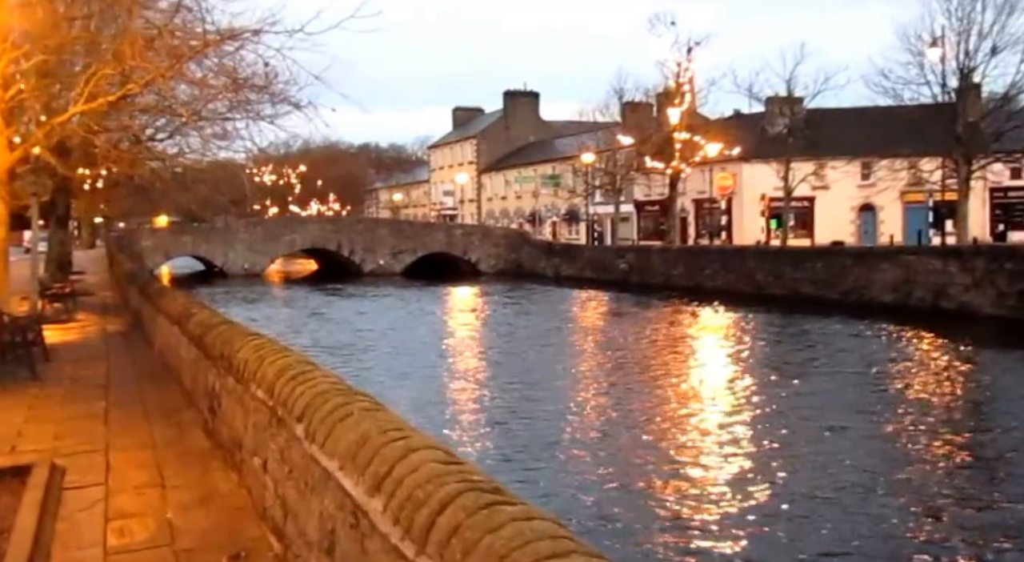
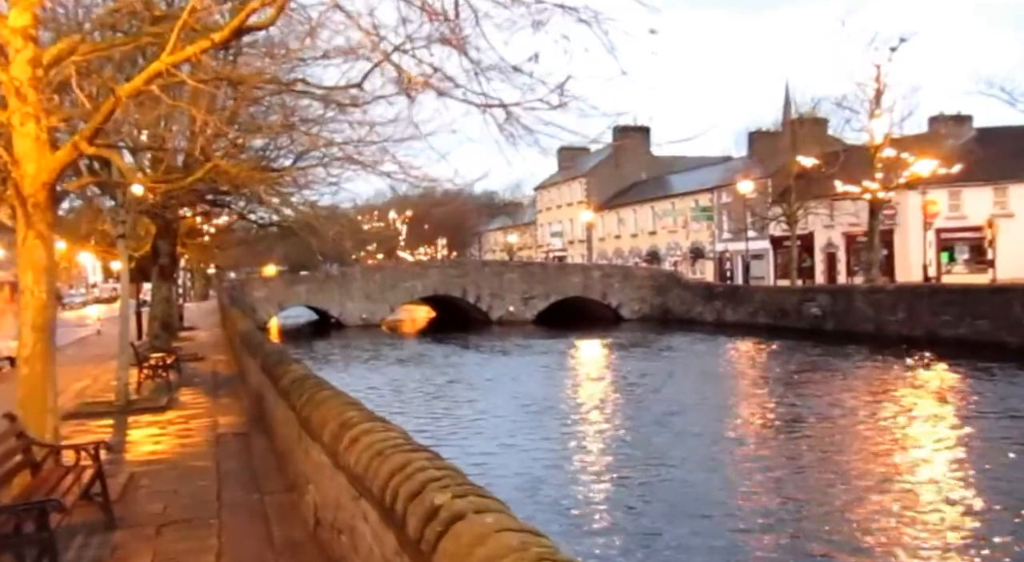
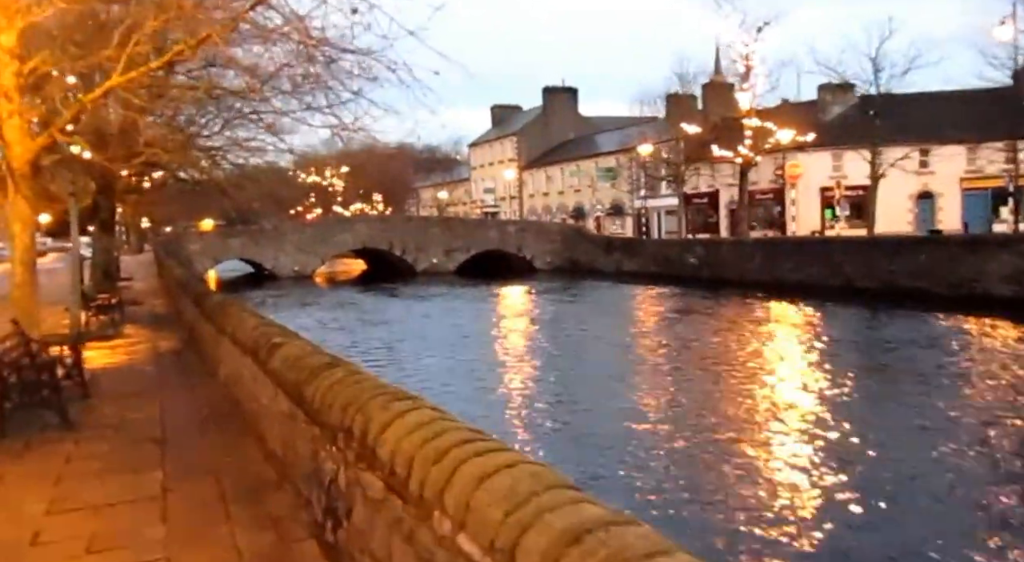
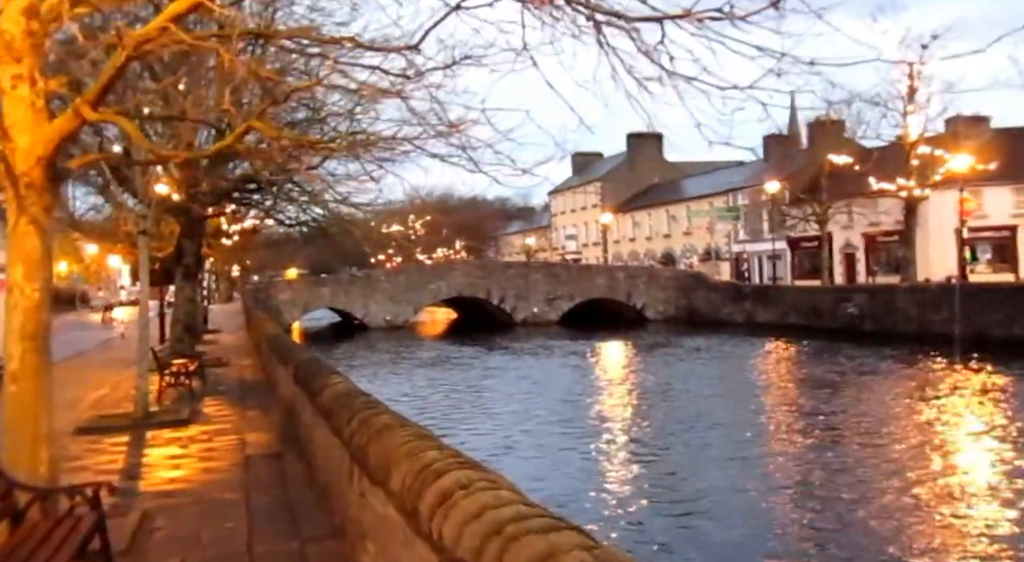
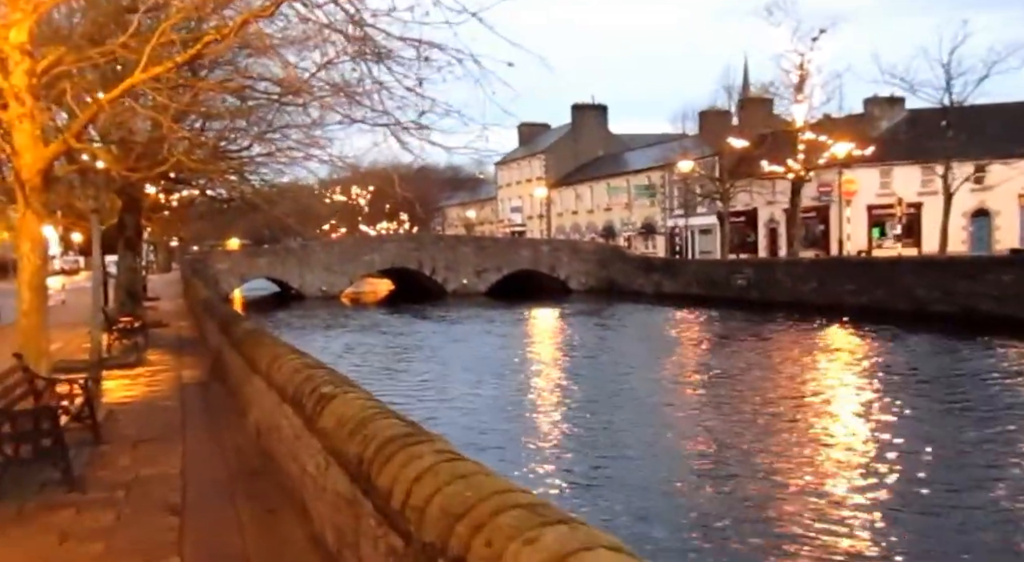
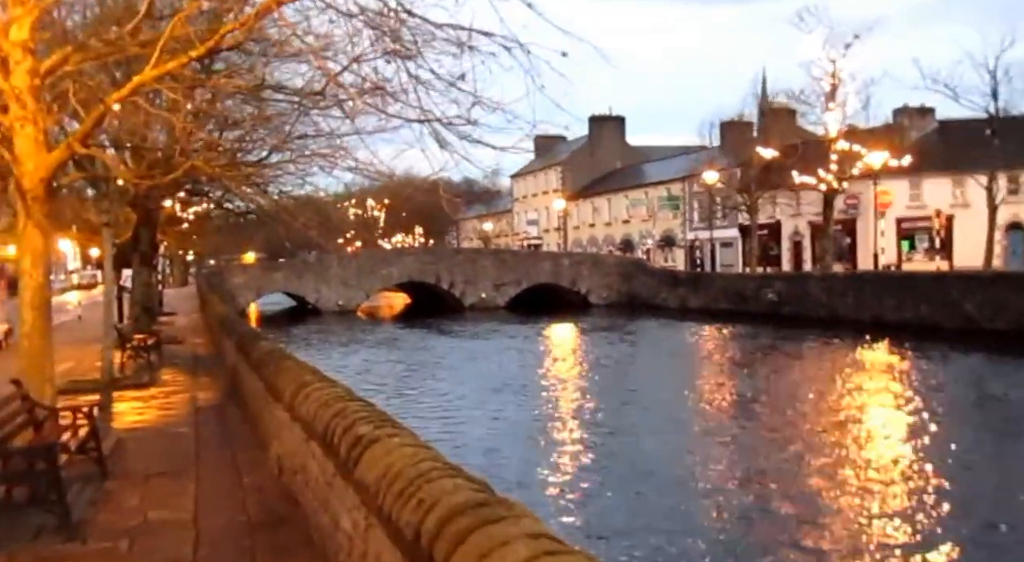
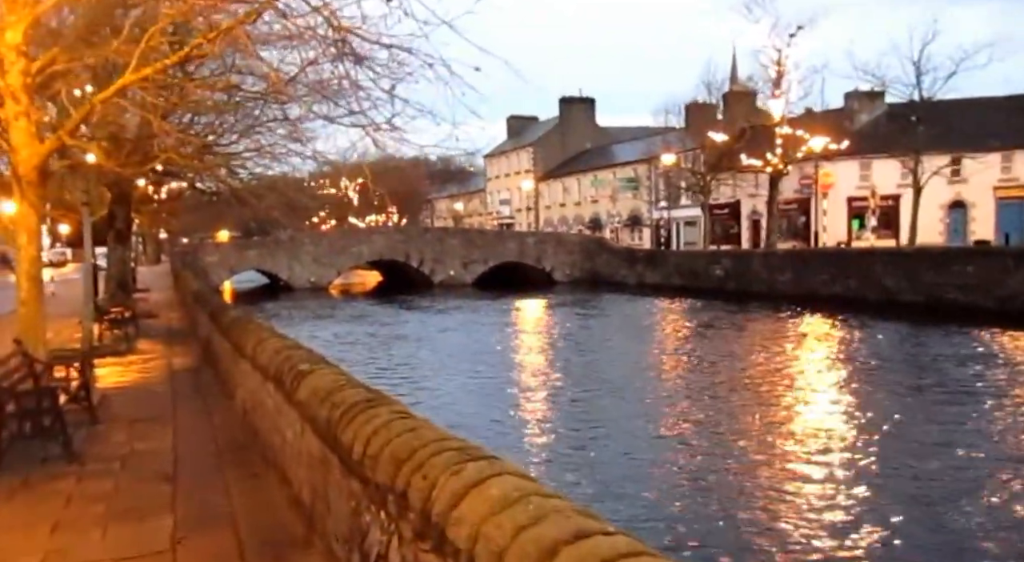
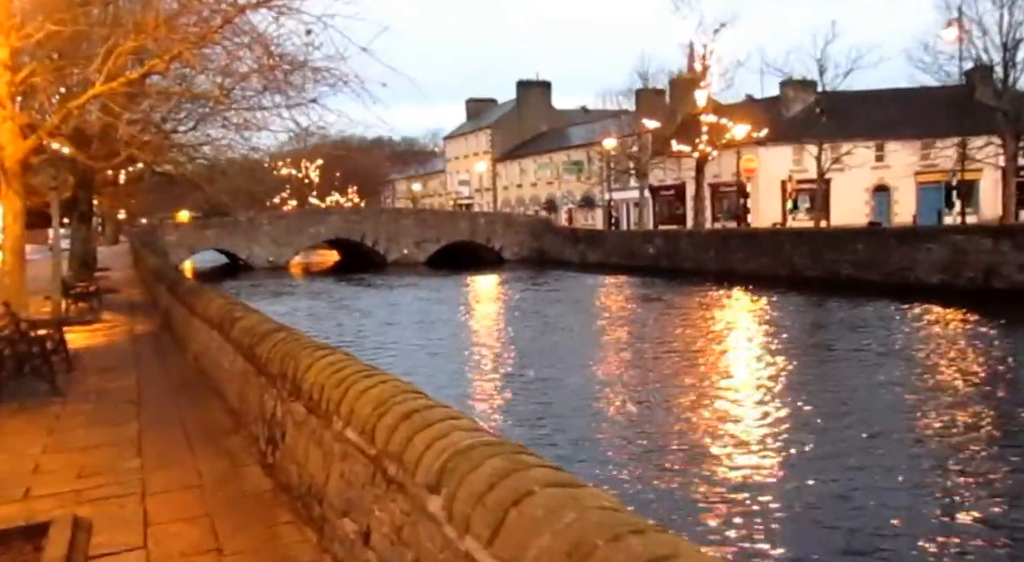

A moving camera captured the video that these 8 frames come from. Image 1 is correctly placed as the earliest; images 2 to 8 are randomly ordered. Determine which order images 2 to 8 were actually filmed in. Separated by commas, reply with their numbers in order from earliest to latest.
8, 3, 7, 5, 6, 2, 4
